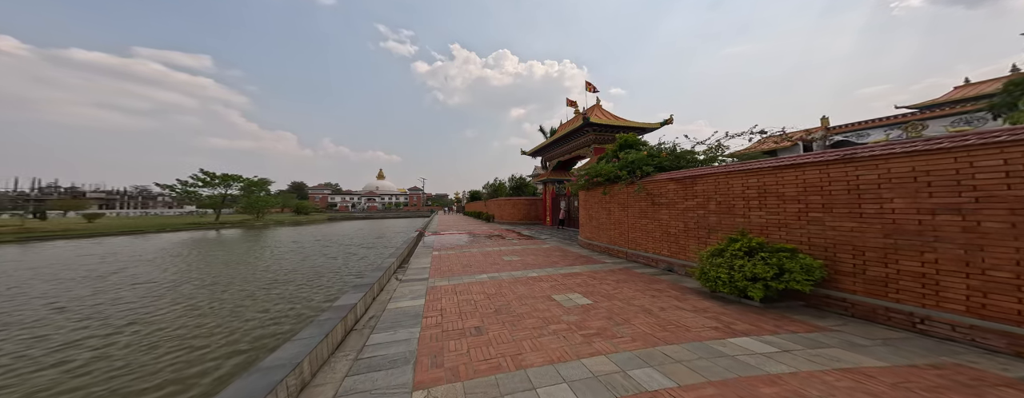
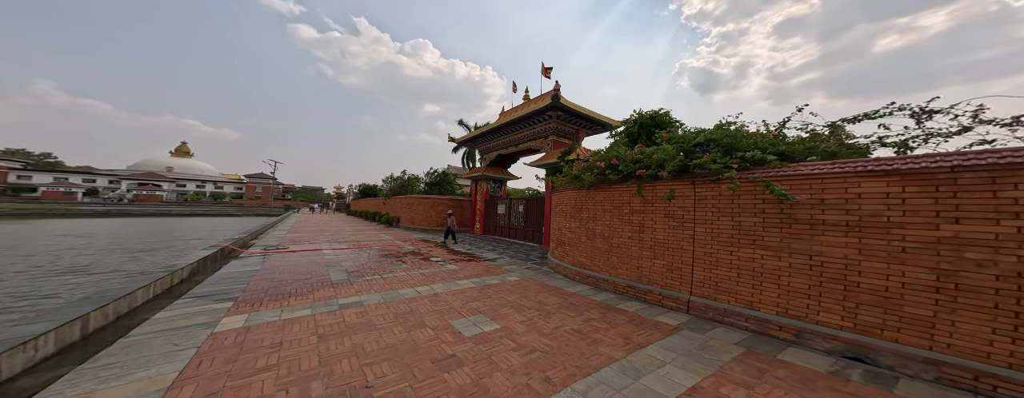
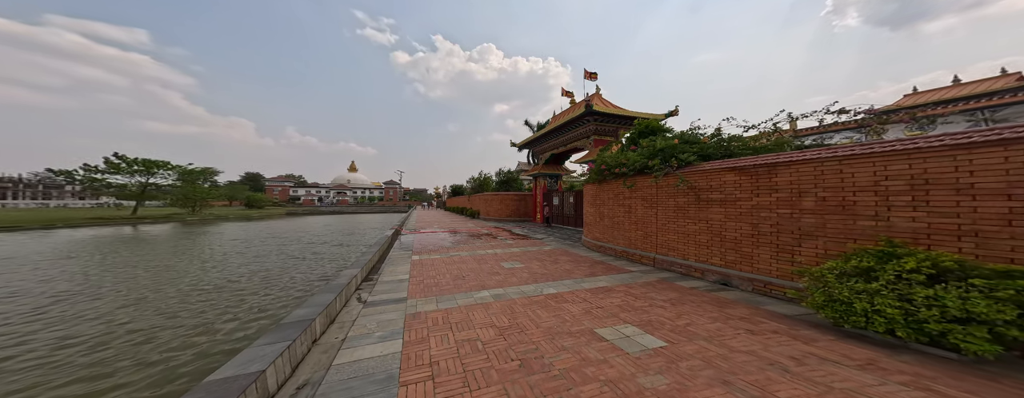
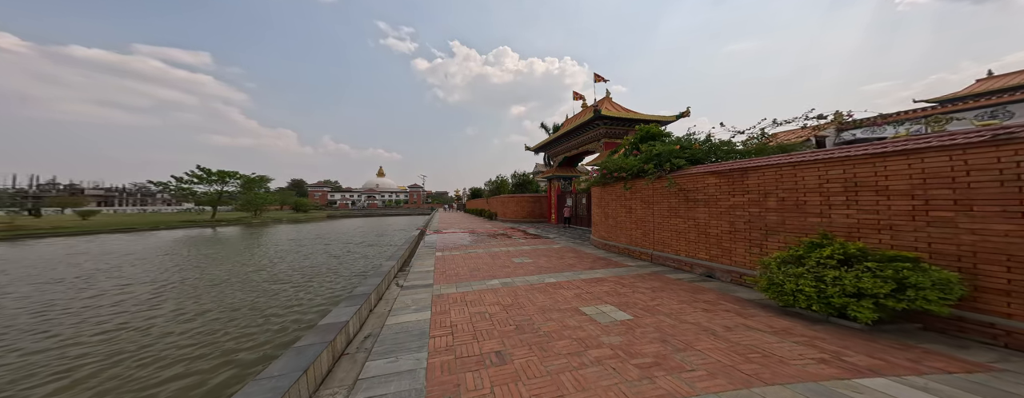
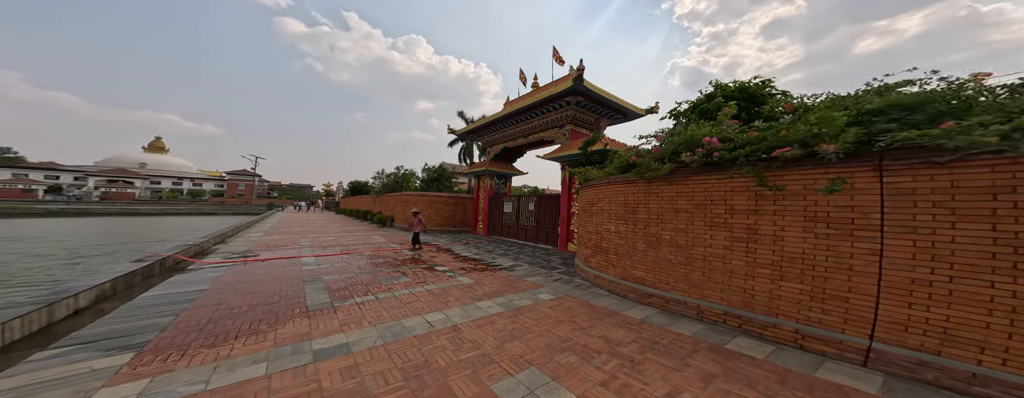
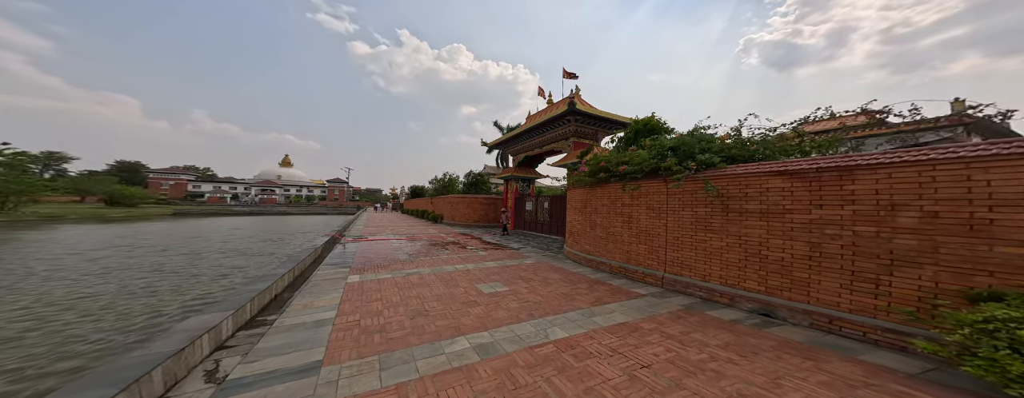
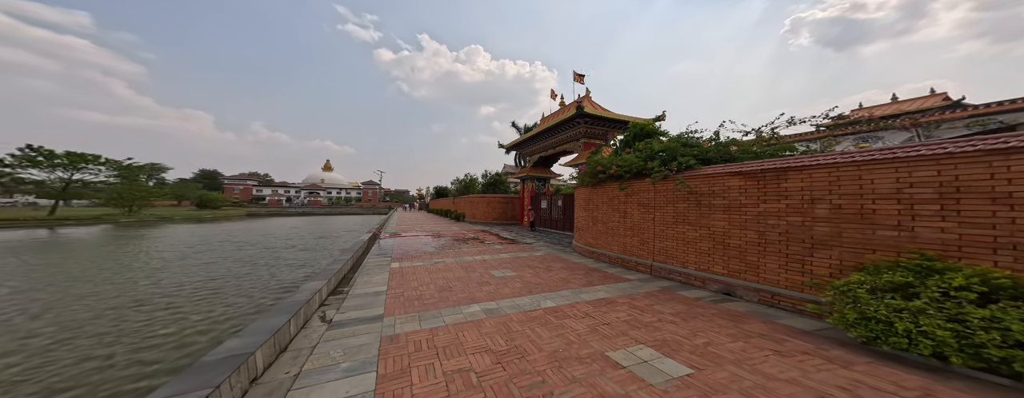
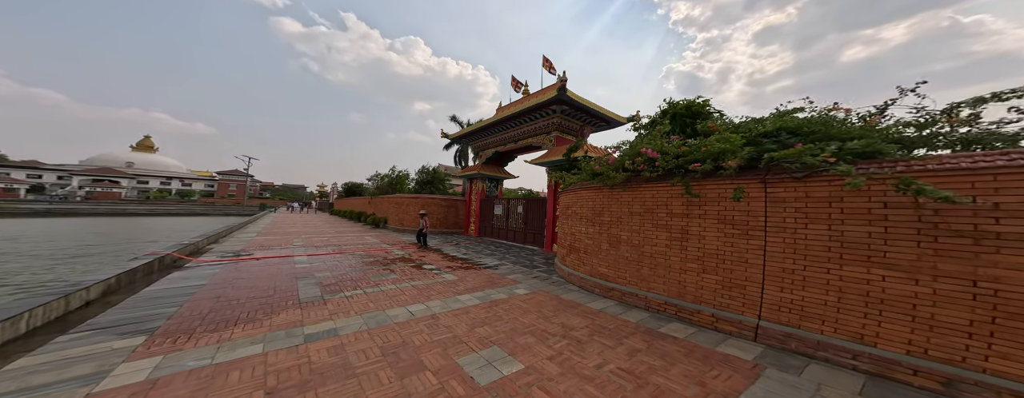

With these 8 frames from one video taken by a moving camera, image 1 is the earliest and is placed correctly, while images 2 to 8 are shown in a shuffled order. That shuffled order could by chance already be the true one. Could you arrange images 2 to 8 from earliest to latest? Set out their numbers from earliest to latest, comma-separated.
4, 3, 7, 6, 2, 8, 5
